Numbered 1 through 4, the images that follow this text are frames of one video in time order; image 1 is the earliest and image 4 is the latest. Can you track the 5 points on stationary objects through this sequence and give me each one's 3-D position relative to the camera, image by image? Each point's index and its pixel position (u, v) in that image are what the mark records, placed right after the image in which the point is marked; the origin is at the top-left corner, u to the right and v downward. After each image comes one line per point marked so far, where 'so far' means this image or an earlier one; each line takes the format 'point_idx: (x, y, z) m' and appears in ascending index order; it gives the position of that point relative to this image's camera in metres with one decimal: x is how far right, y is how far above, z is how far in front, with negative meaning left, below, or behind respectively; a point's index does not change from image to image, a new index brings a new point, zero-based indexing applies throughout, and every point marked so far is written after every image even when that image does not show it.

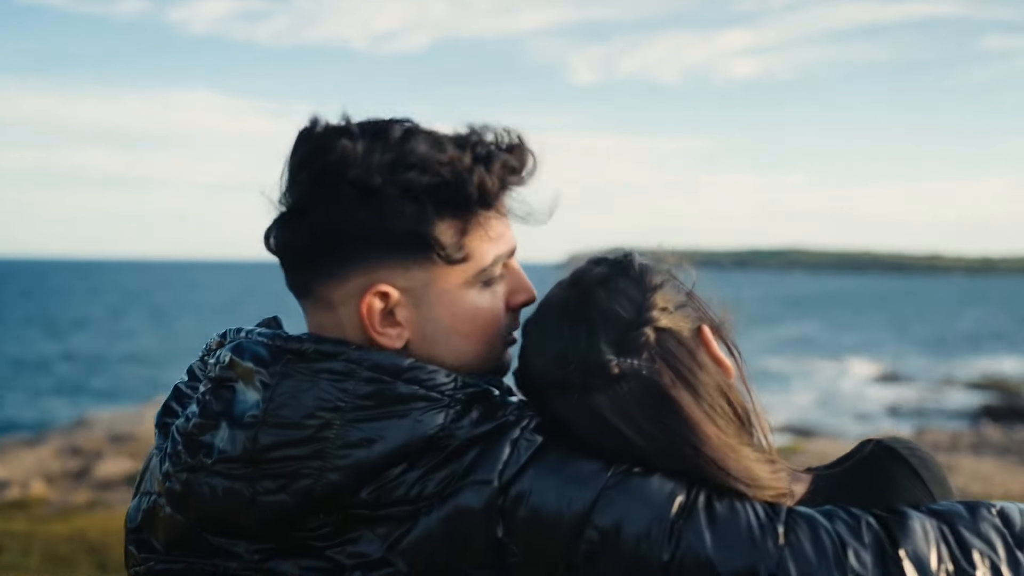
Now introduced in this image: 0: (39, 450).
0: (-7.9, -2.7, +15.1) m
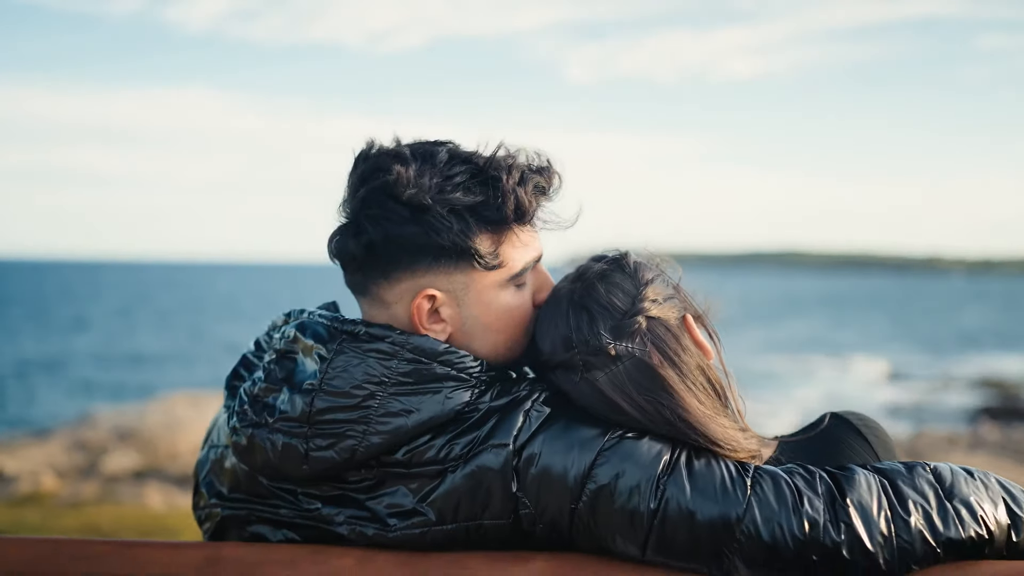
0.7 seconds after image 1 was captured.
0: (-7.9, -2.7, +15.4) m
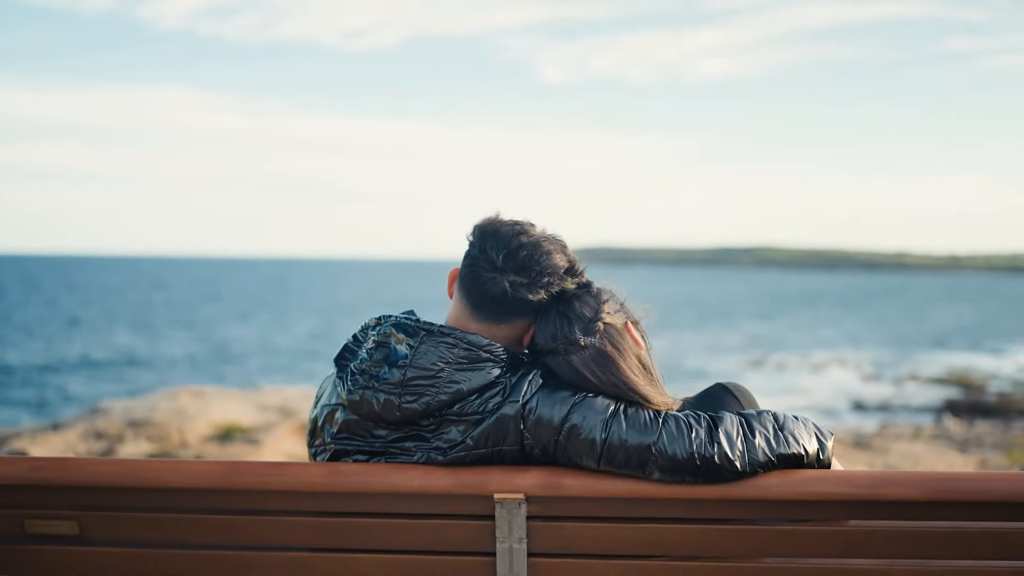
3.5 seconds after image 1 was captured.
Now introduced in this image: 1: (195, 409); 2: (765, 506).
0: (-8.2, -2.7, +16.2) m
1: (-6.3, -2.4, +17.9) m
2: (+0.7, -0.6, +2.6) m
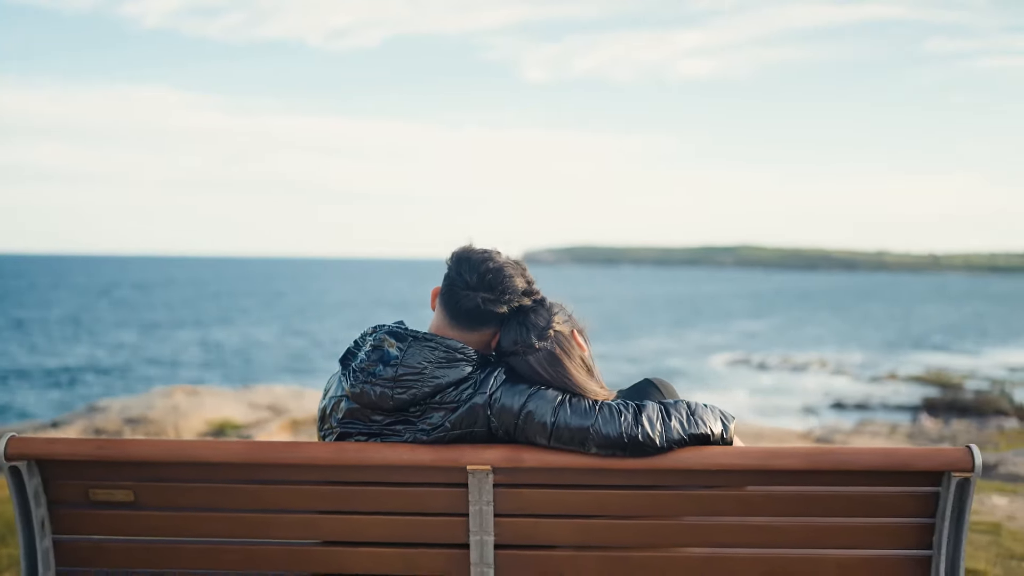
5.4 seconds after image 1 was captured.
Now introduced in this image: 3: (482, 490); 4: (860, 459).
0: (-8.6, -2.7, +16.7) m
1: (-6.7, -2.4, +18.5) m
2: (+0.6, -0.7, +3.3) m
3: (-0.1, -0.7, +3.3) m
4: (+1.2, -0.6, +3.3) m
